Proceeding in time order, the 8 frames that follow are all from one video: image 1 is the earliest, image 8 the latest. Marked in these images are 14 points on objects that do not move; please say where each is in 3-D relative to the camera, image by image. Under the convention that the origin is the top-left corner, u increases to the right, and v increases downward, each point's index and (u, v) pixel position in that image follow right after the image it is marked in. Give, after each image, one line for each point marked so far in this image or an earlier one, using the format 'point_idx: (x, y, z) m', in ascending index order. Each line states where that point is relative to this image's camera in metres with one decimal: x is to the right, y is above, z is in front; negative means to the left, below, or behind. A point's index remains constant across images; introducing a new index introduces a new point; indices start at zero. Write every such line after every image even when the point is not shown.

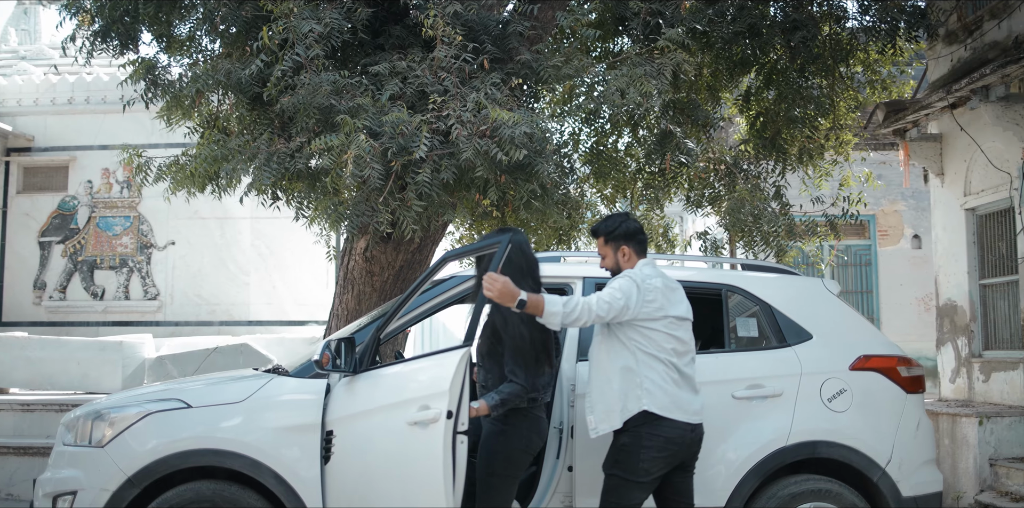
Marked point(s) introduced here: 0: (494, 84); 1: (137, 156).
0: (-0.1, +0.9, +6.0) m
1: (-2.6, +0.7, +7.8) m
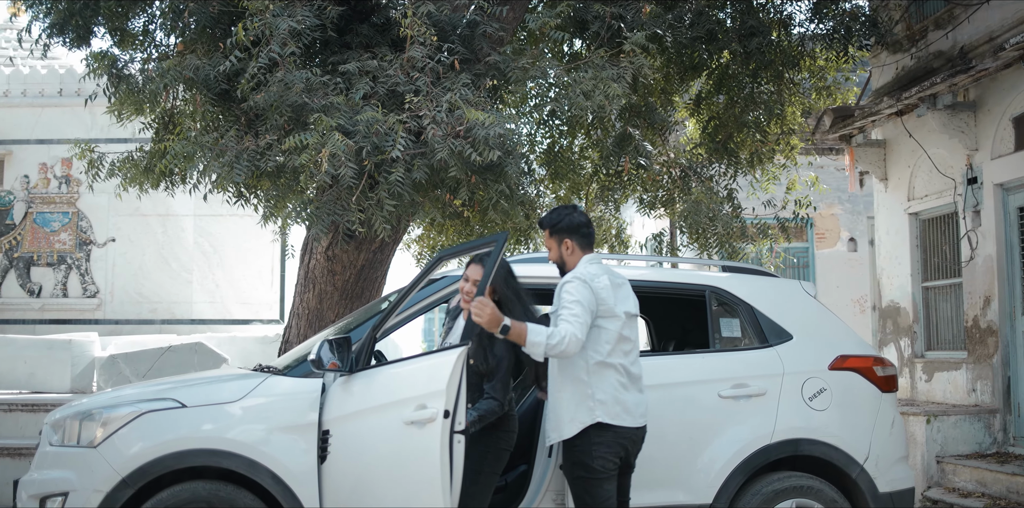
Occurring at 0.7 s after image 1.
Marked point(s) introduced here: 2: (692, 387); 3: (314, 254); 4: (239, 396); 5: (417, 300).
0: (-0.3, +0.9, +6.0) m
1: (-2.9, +0.7, +7.6) m
2: (+0.7, -0.5, +4.1) m
3: (-1.2, 0.0, +7.0) m
4: (-1.0, -0.5, +3.8) m
5: (-0.4, -0.2, +4.1) m
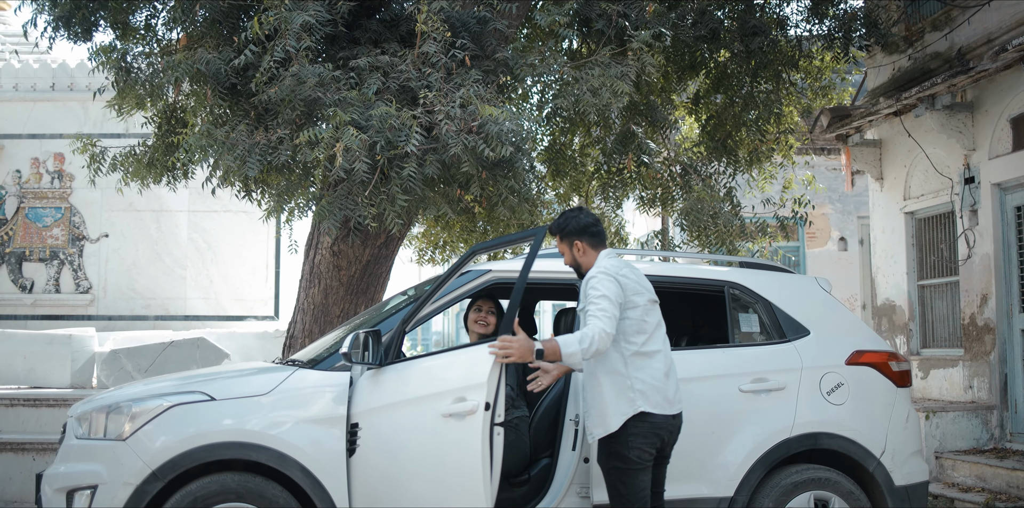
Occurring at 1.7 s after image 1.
0: (-0.2, +0.9, +6.0) m
1: (-2.9, +0.7, +7.6) m
2: (+0.8, -0.5, +4.1) m
3: (-1.2, 0.0, +7.0) m
4: (-0.9, -0.5, +3.8) m
5: (-0.3, -0.2, +4.2) m
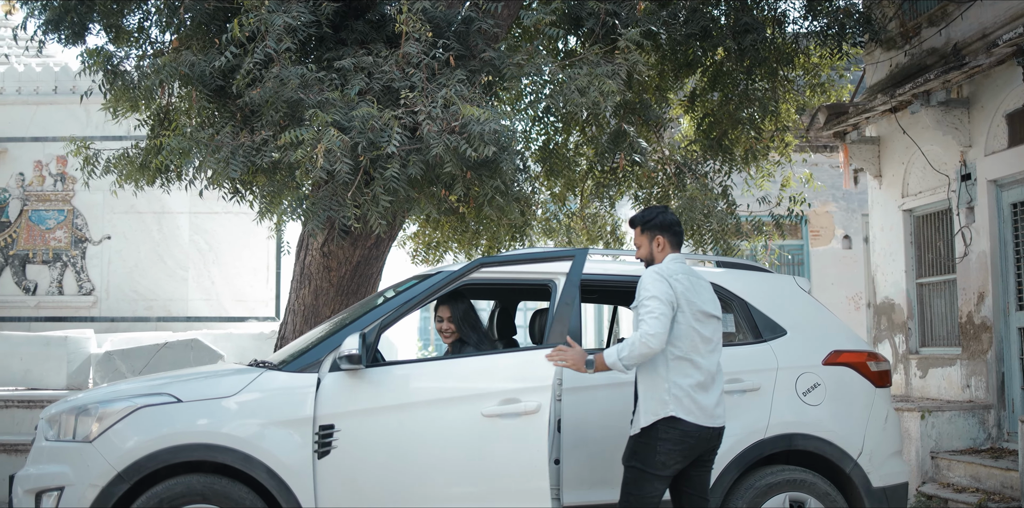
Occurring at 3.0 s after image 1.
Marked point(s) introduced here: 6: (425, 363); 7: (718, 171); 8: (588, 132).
0: (-0.3, +0.9, +6.0) m
1: (-3.0, +0.7, +7.6) m
2: (+0.6, -0.5, +4.1) m
3: (-1.3, 0.0, +7.0) m
4: (-1.0, -0.5, +3.8) m
5: (-0.4, -0.2, +4.2) m
6: (-0.3, -0.4, +4.0) m
7: (+1.6, +0.6, +8.5) m
8: (+0.5, +0.9, +7.9) m
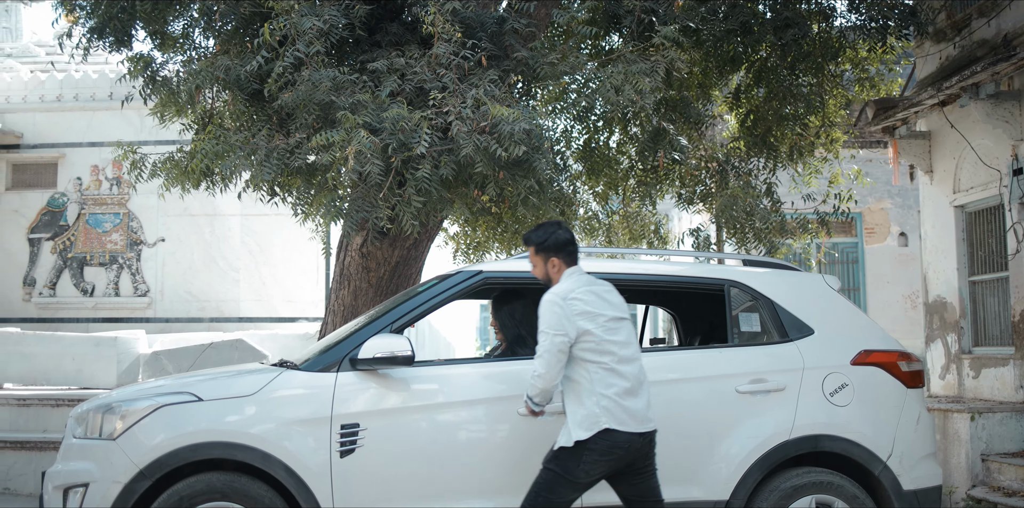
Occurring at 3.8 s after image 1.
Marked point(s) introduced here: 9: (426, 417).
0: (-0.1, +0.9, +6.0) m
1: (-2.7, +0.7, +7.8) m
2: (+0.7, -0.5, +4.0) m
3: (-1.0, 0.0, +7.0) m
4: (-0.9, -0.5, +3.9) m
5: (-0.3, -0.2, +4.2) m
6: (-0.2, -0.4, +4.0) m
7: (+1.9, +0.7, +8.4) m
8: (+0.8, +0.9, +7.9) m
9: (-0.3, -0.6, +3.9) m
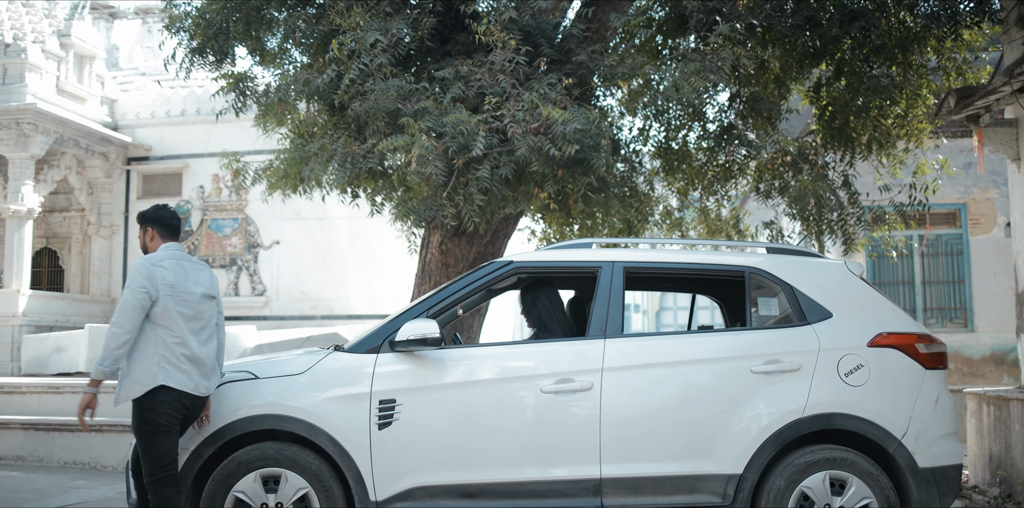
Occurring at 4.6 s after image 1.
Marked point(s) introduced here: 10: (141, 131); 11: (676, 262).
0: (+0.2, +1.0, +6.3) m
1: (-2.1, +0.7, +8.4) m
2: (+0.8, -0.4, +4.3) m
3: (-0.6, 0.0, +7.5) m
4: (-0.8, -0.5, +4.3) m
5: (-0.2, -0.1, +4.5) m
6: (-0.1, -0.4, +4.3) m
7: (+2.5, +0.7, +8.5) m
8: (+1.4, +0.9, +8.1) m
9: (-0.2, -0.5, +4.2) m
10: (-5.7, +1.9, +16.7) m
11: (+0.7, 0.0, +4.6) m
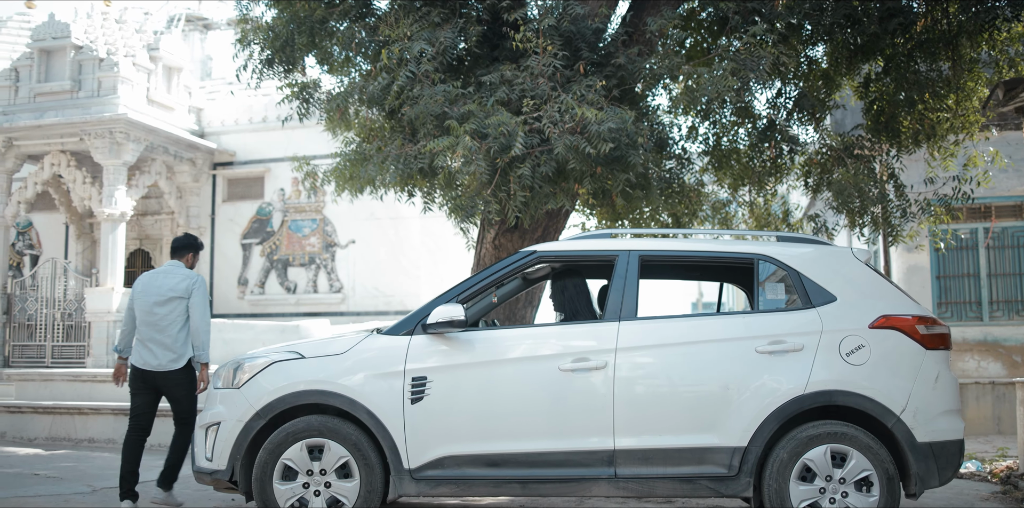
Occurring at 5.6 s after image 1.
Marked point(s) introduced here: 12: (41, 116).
0: (+0.5, +1.0, +6.7) m
1: (-1.7, +0.7, +9.0) m
2: (+0.9, -0.4, +4.6) m
3: (-0.2, +0.1, +7.9) m
4: (-0.7, -0.4, +4.8) m
5: (-0.1, -0.1, +5.0) m
6: (0.0, -0.3, +4.7) m
7: (+2.9, +0.8, +8.6) m
8: (+1.8, +1.0, +8.4) m
9: (-0.1, -0.5, +4.6) m
10: (-4.5, +1.8, +17.5) m
11: (+0.8, 0.0, +4.9) m
12: (-6.6, +1.9, +15.3) m
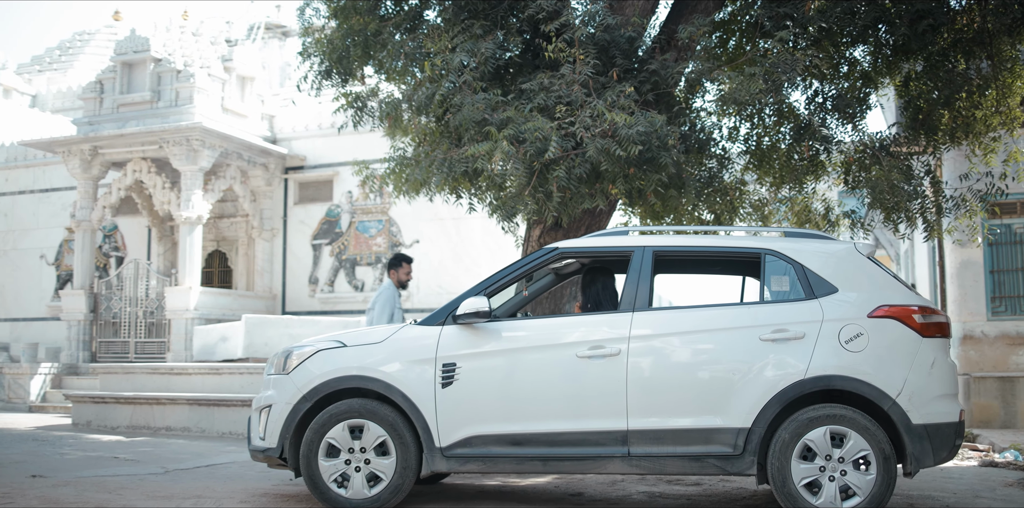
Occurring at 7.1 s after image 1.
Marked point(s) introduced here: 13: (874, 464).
0: (+0.7, +1.0, +7.1) m
1: (-1.3, +0.7, +9.5) m
2: (+1.0, -0.4, +5.0) m
3: (+0.1, +0.1, +8.3) m
4: (-0.6, -0.4, +5.2) m
5: (0.0, -0.1, +5.4) m
6: (+0.1, -0.3, +5.2) m
7: (+3.3, +0.8, +8.8) m
8: (+2.1, +1.0, +8.6) m
9: (0.0, -0.5, +5.1) m
10: (-3.5, +1.8, +18.2) m
11: (+0.9, 0.0, +5.3) m
12: (-5.7, +1.9, +16.2) m
13: (+1.6, -0.9, +4.8) m
